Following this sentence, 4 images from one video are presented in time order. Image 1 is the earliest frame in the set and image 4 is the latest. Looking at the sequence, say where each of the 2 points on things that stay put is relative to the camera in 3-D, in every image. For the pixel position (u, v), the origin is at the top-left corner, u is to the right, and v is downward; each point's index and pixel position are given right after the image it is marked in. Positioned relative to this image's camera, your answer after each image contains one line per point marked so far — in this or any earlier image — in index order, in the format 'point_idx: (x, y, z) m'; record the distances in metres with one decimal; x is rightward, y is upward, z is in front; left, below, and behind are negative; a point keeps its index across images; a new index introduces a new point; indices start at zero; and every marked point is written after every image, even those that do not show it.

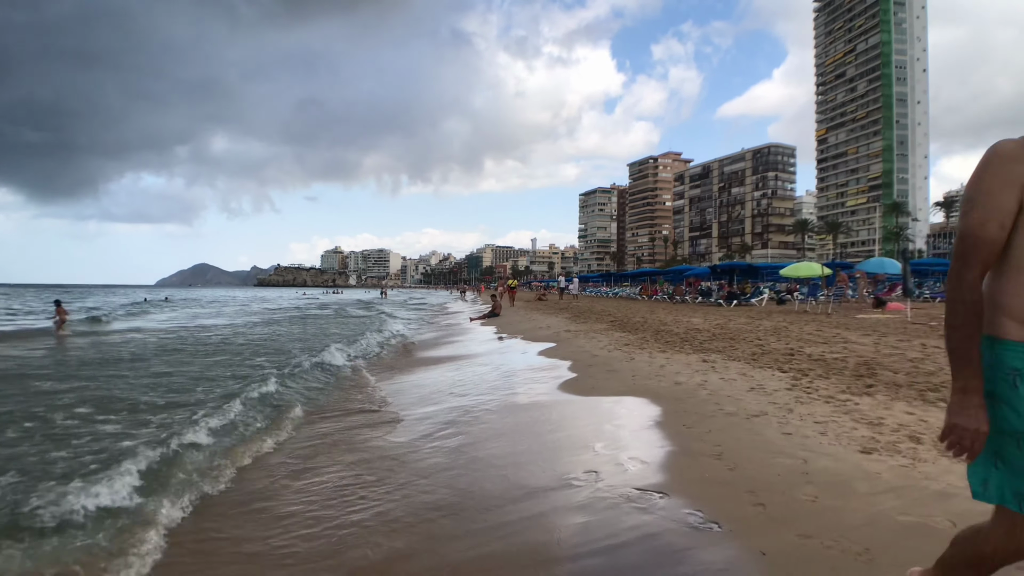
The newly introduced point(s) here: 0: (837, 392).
0: (+3.1, -1.0, +5.0) m
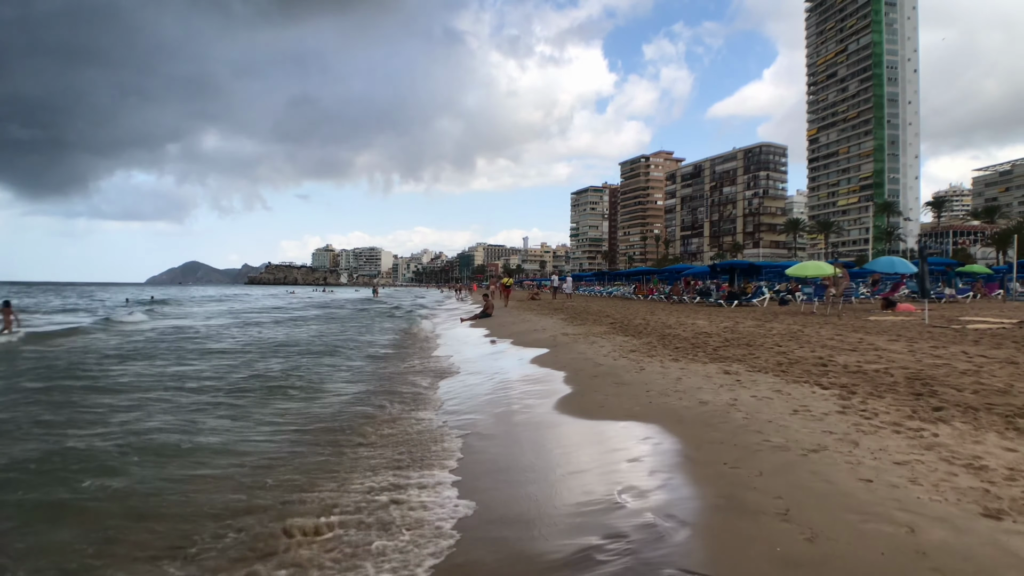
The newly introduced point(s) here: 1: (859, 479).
0: (+3.1, -1.0, +4.1) m
1: (+2.1, -1.2, +3.2) m
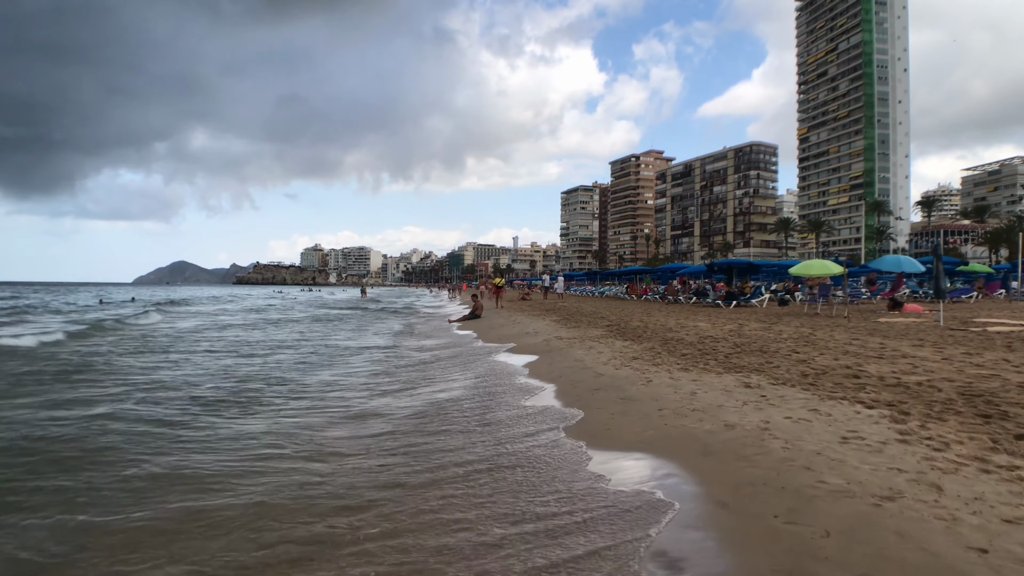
0: (+3.1, -1.1, +3.3) m
1: (+2.1, -1.2, +2.4) m
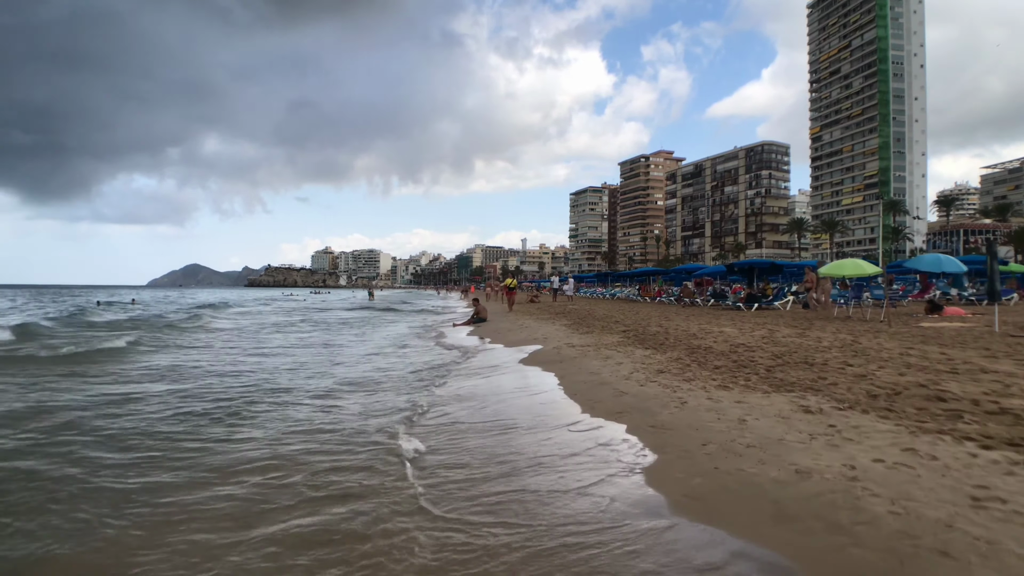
0: (+3.1, -1.1, +2.3) m
1: (+2.1, -1.2, +1.3) m
